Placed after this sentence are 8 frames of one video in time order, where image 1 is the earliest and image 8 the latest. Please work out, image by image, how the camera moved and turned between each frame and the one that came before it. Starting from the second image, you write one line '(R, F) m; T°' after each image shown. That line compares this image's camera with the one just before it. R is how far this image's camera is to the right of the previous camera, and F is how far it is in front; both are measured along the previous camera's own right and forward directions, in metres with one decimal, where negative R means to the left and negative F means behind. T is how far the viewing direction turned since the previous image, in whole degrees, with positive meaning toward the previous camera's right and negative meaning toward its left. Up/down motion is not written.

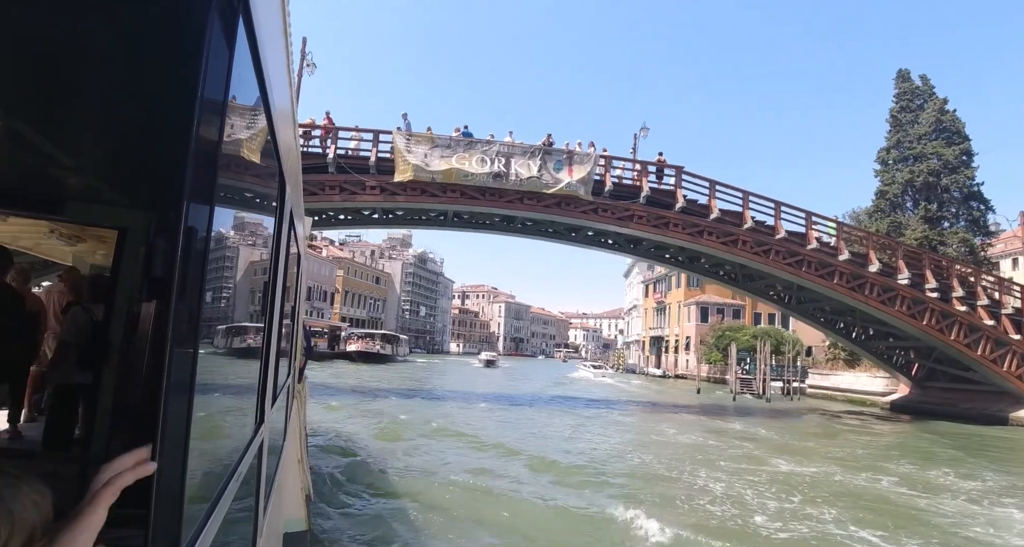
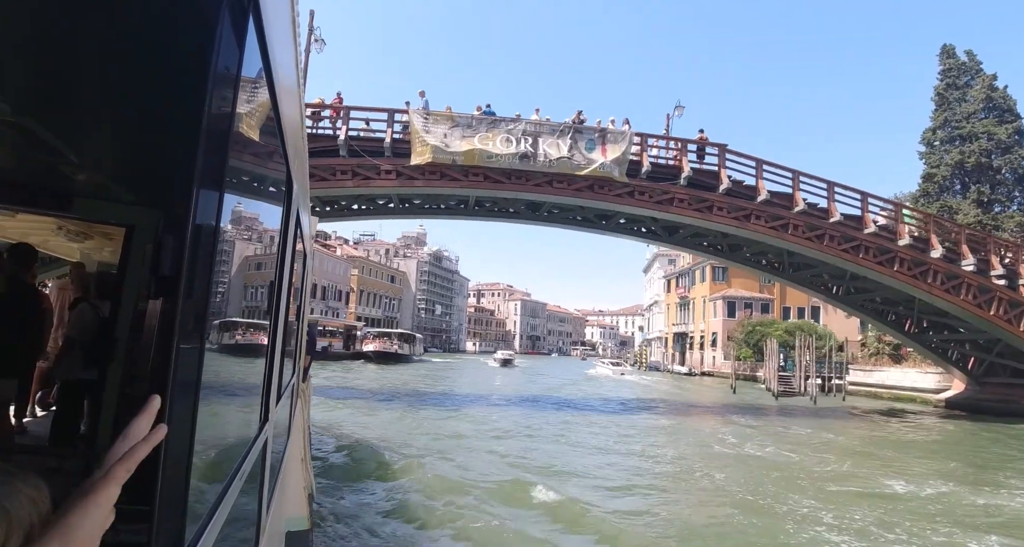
(-0.3, +1.1) m; -1°
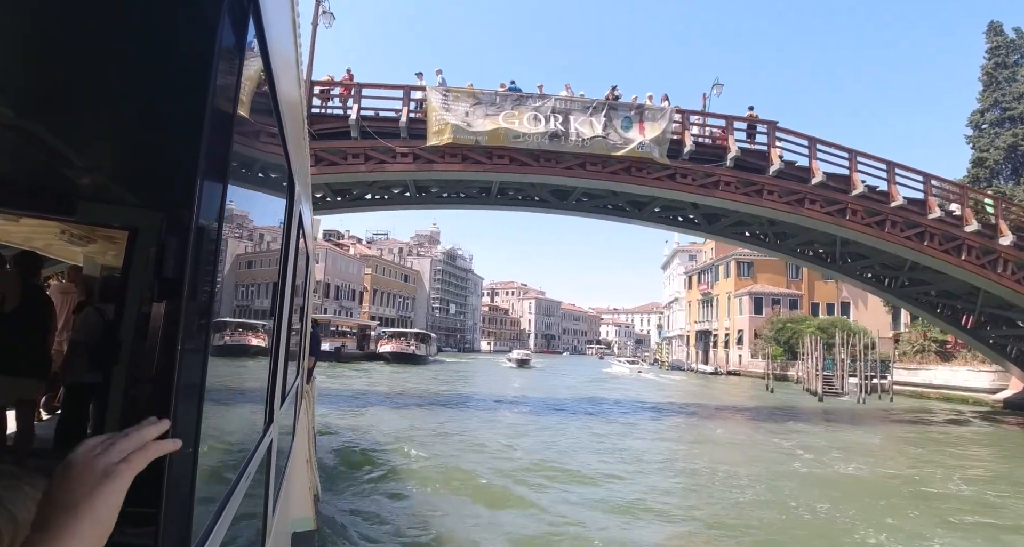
(-0.3, +1.1) m; -1°
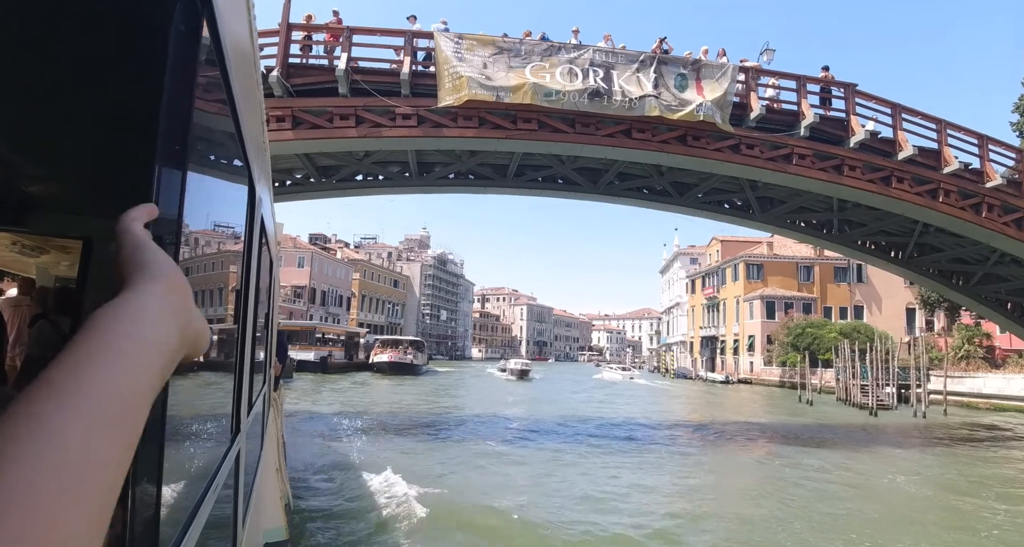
(-0.6, +2.1) m; +1°
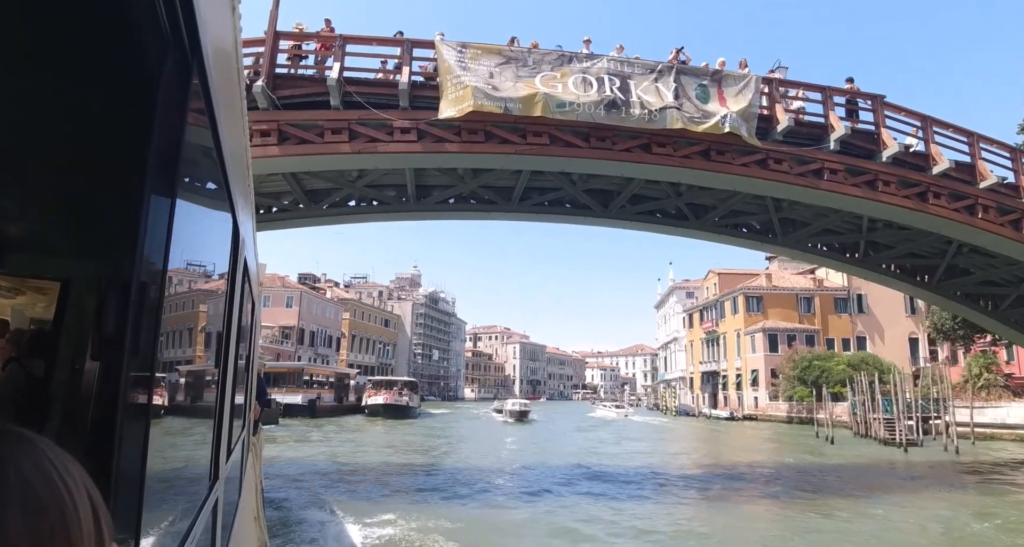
(-0.3, +0.9) m; +1°
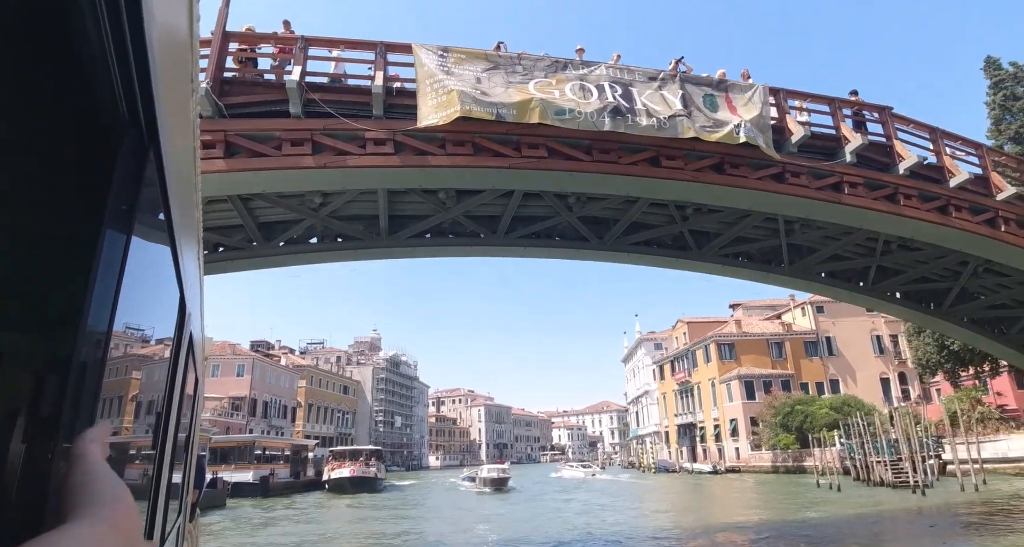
(-0.4, +1.2) m; +4°
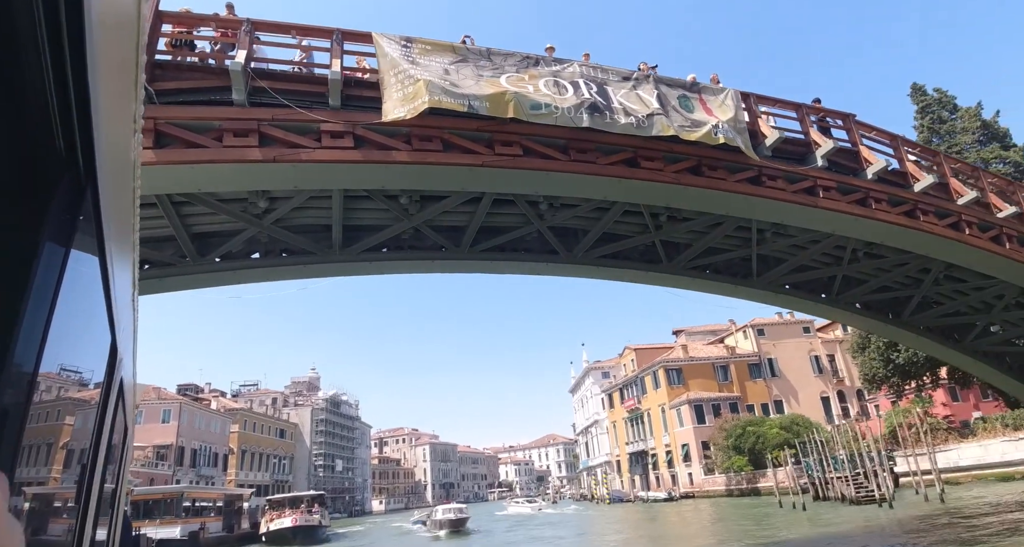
(-0.3, +0.6) m; +6°
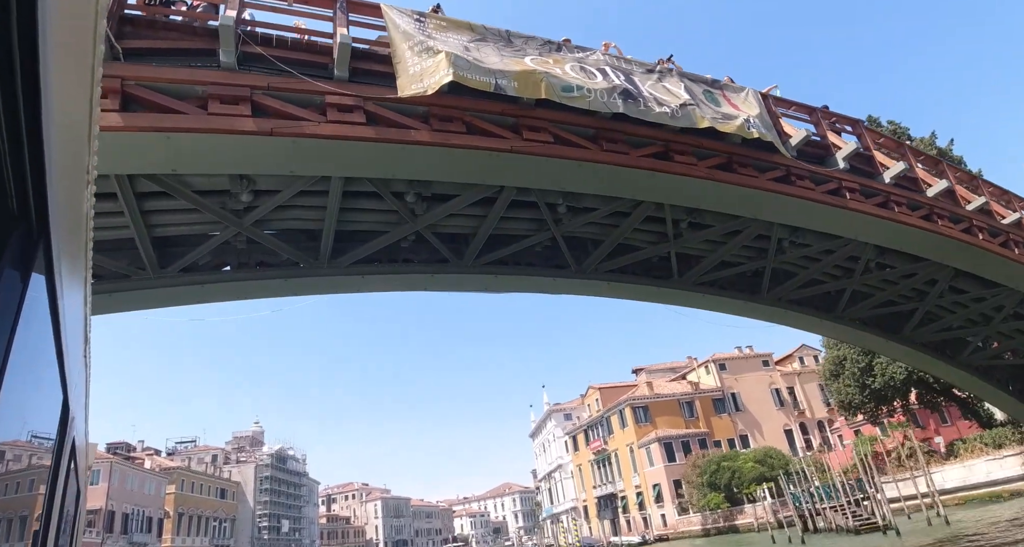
(-0.8, +0.8) m; +5°
